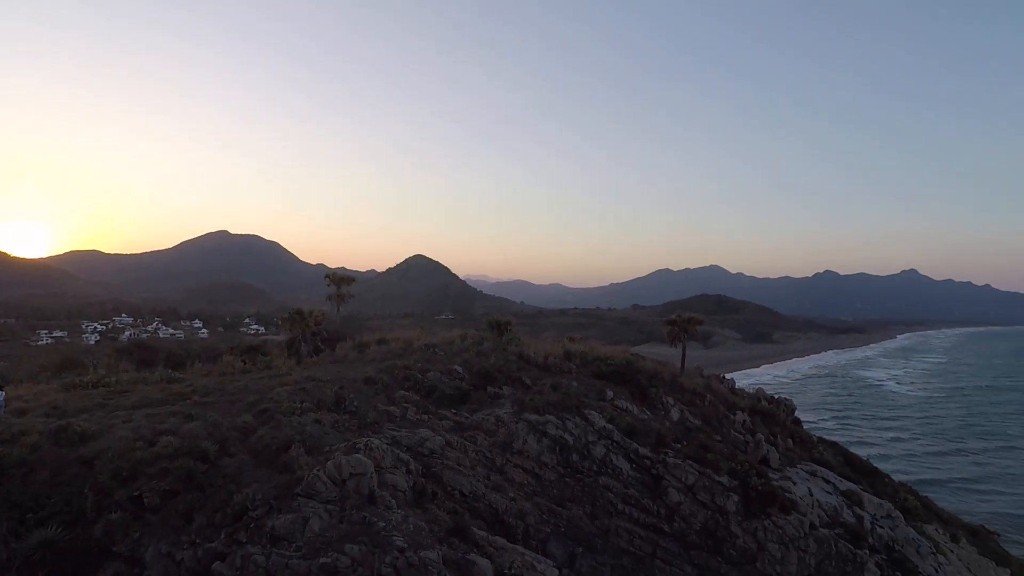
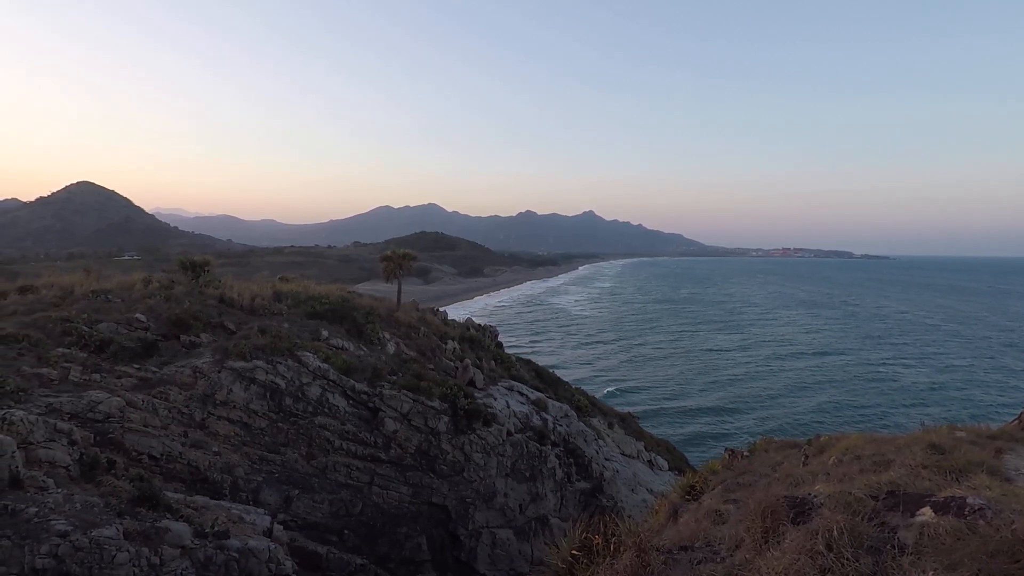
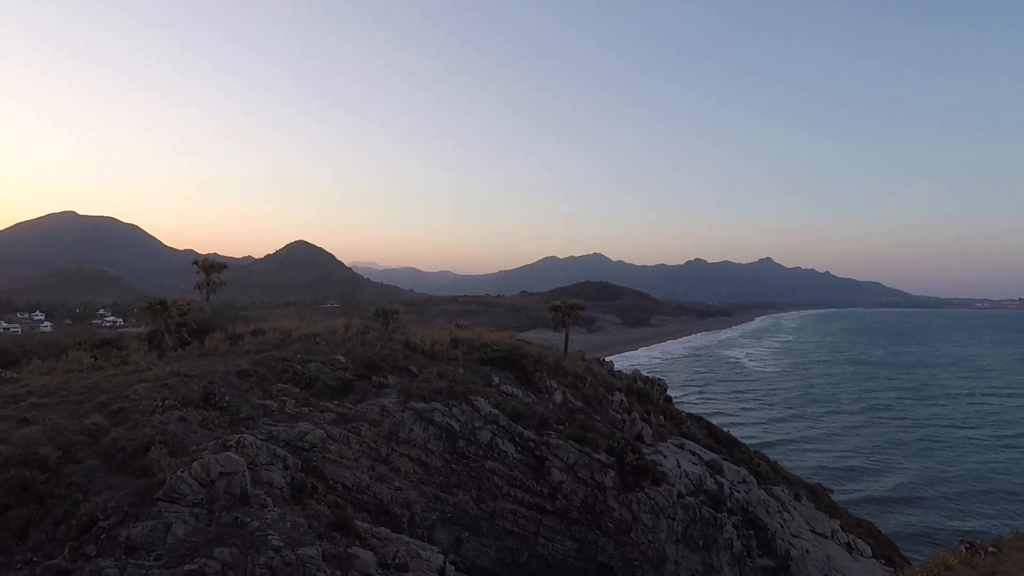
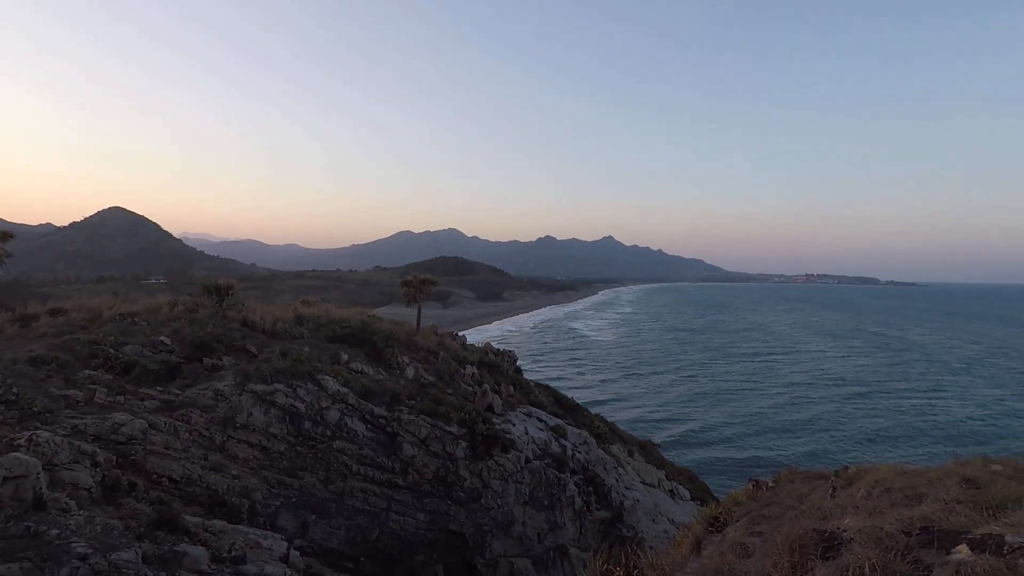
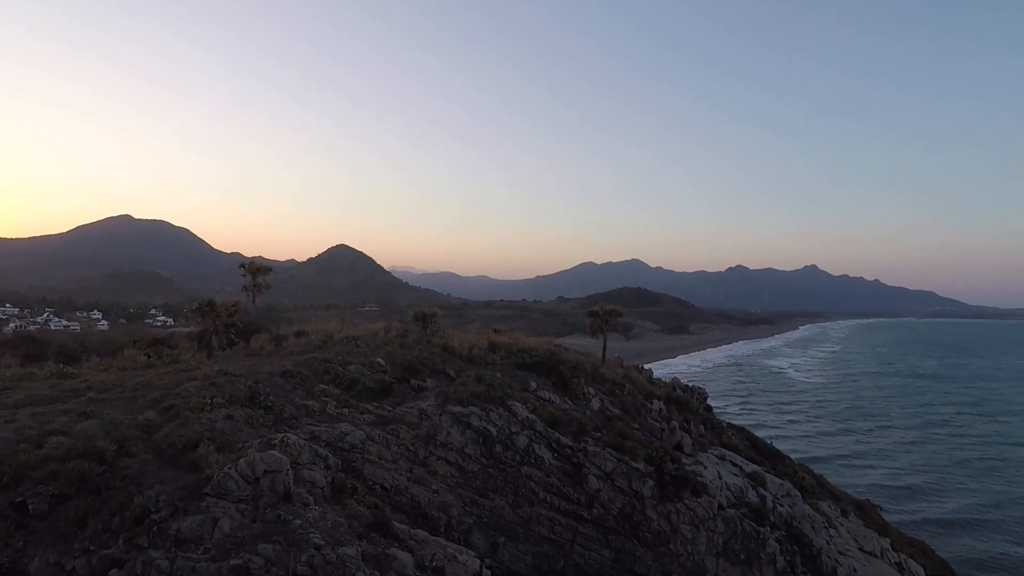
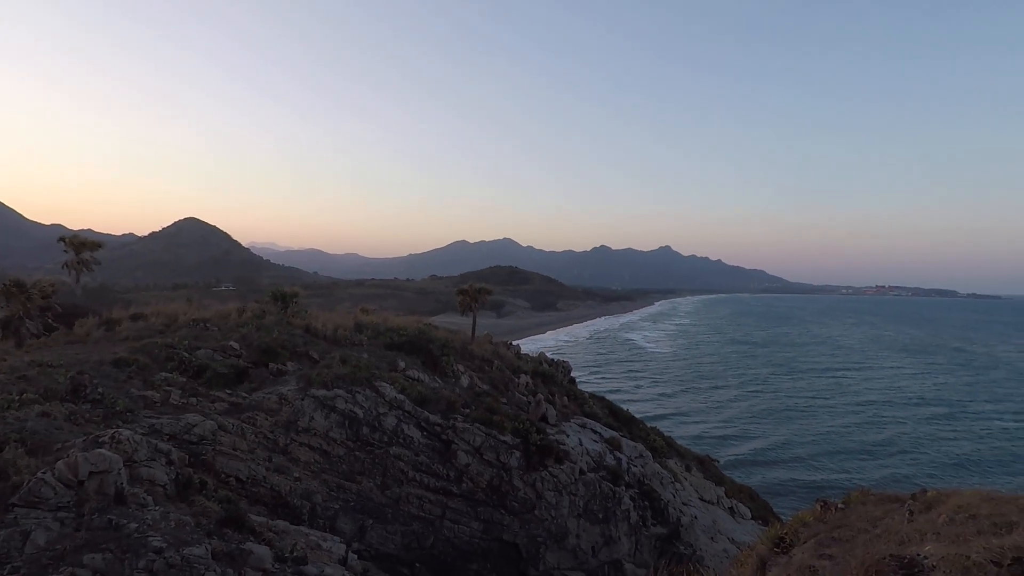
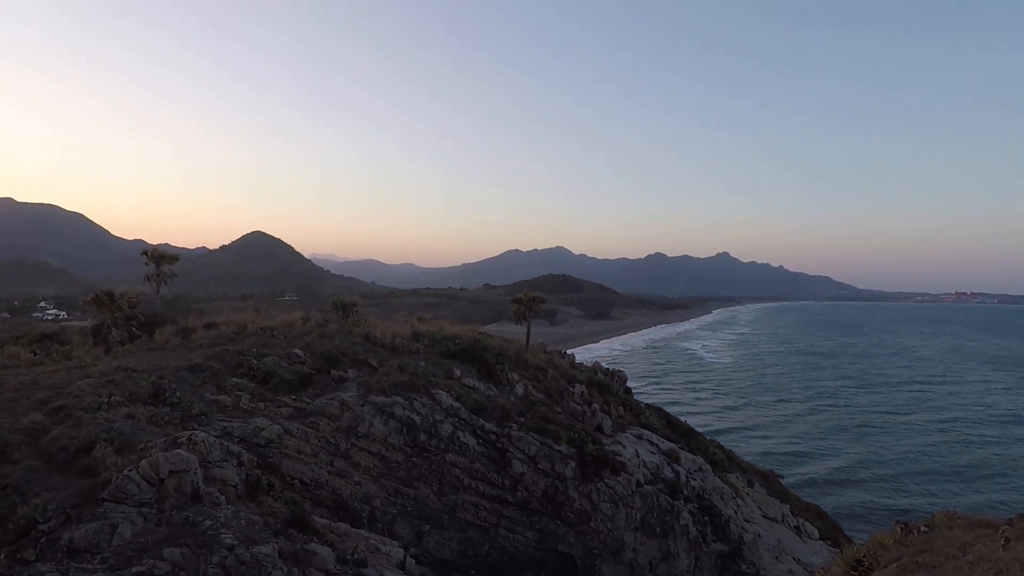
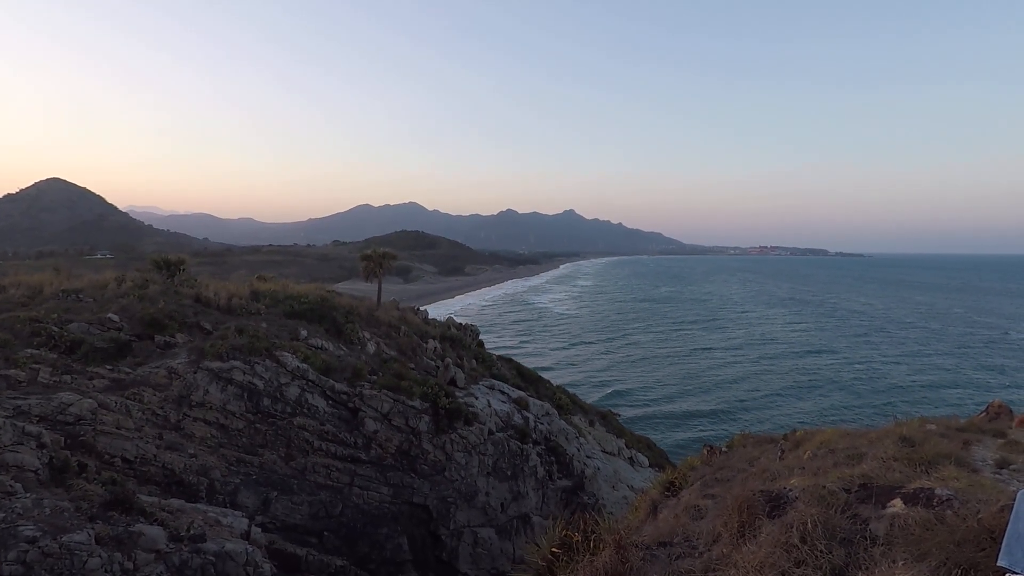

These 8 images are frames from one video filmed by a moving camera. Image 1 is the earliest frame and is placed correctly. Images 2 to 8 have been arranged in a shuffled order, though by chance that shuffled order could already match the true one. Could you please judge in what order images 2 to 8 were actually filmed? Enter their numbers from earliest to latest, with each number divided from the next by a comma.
5, 3, 7, 6, 4, 8, 2
